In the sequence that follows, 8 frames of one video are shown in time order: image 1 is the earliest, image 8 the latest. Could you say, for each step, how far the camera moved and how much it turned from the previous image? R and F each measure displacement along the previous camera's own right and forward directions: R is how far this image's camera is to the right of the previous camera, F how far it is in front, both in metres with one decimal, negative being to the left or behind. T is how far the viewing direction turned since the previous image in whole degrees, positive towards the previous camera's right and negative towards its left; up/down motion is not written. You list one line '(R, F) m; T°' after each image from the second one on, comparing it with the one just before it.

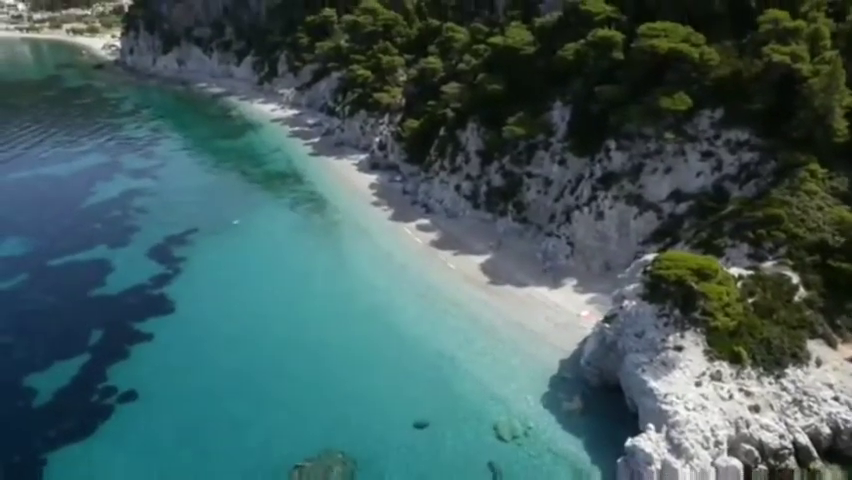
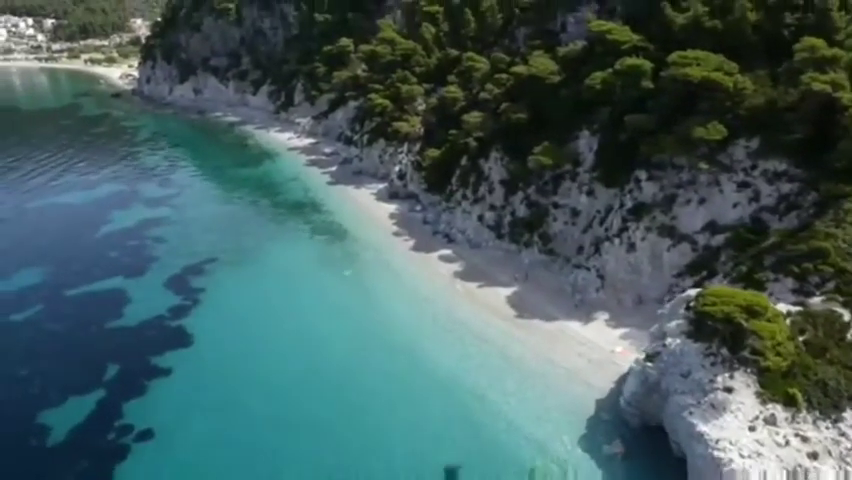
(-1.2, +1.2) m; -1°
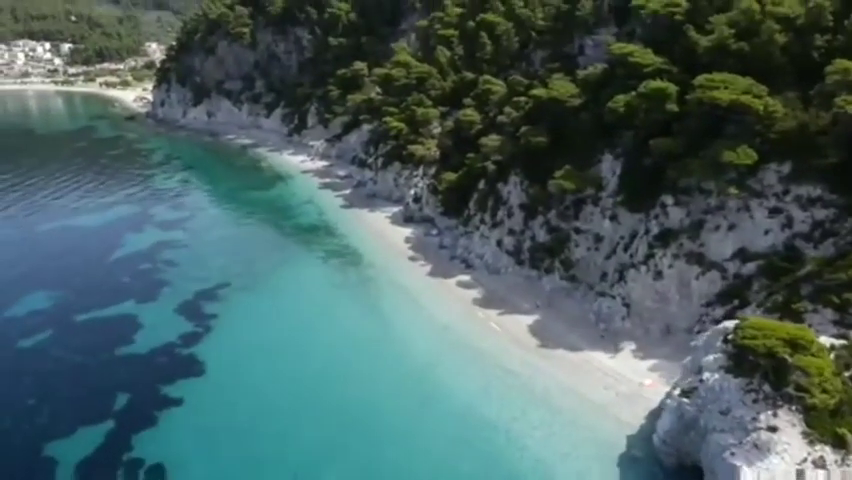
(-0.7, +1.2) m; -1°
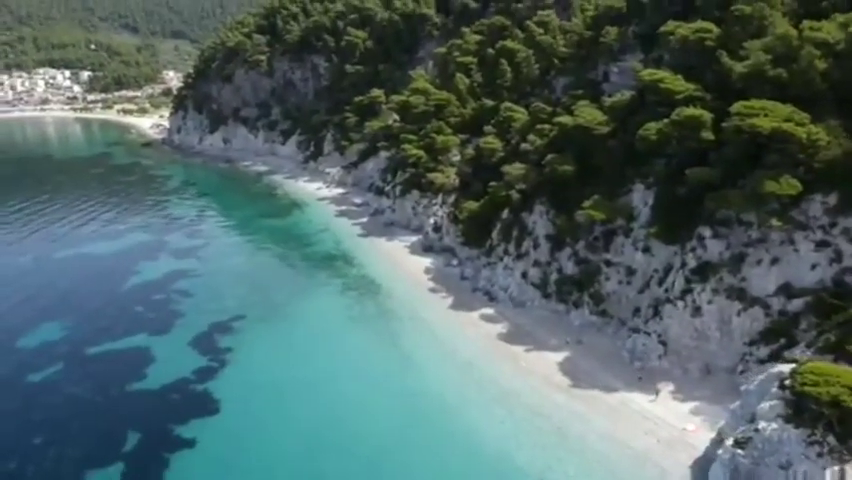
(-0.9, +1.7) m; -1°
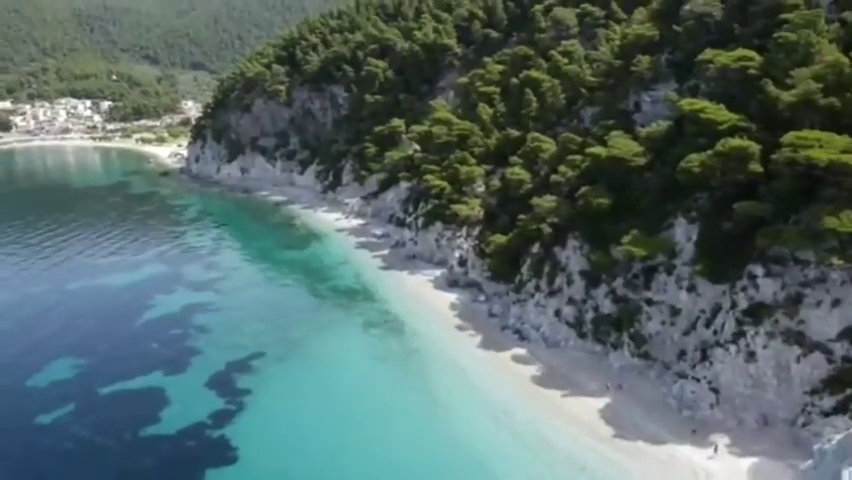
(-1.2, +2.2) m; -1°
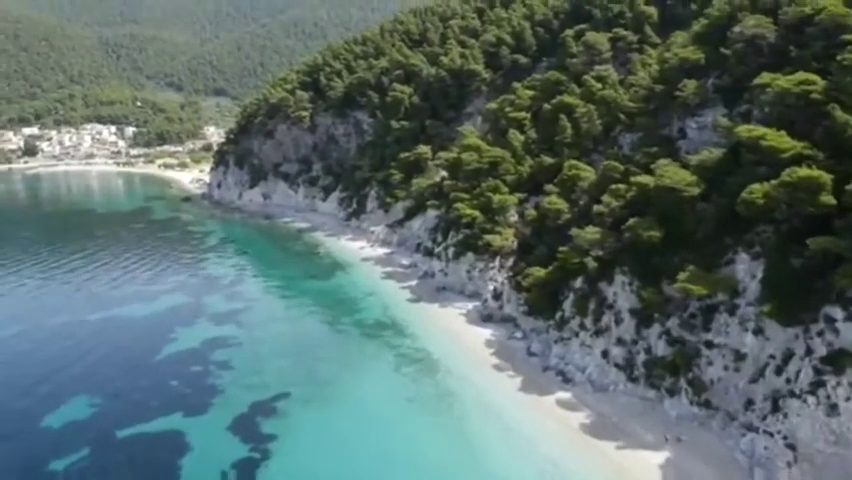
(-1.5, +2.8) m; -2°
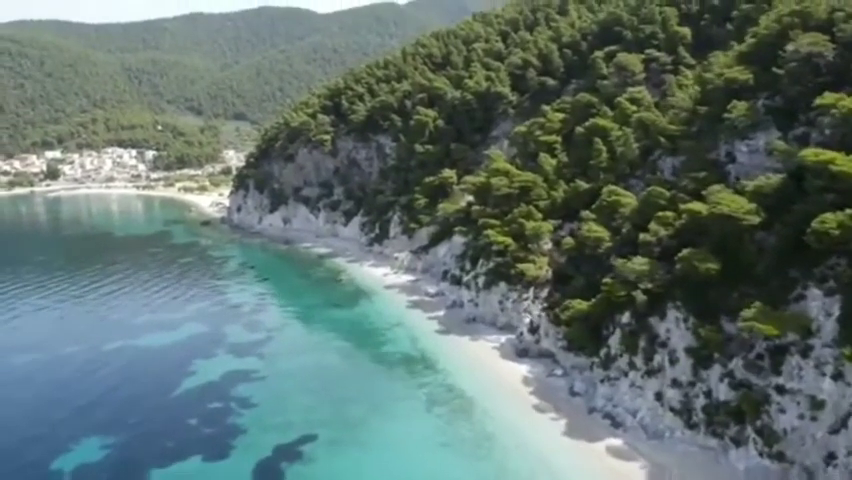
(-1.5, +2.9) m; -1°
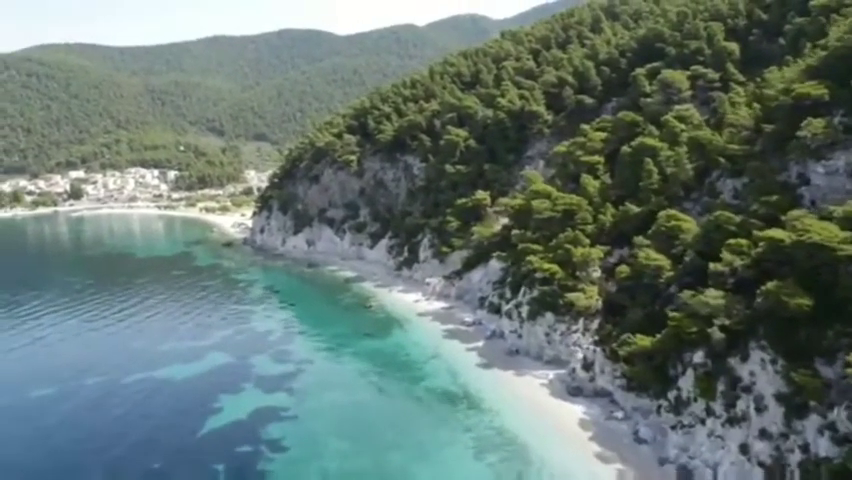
(-2.2, +3.9) m; -2°
